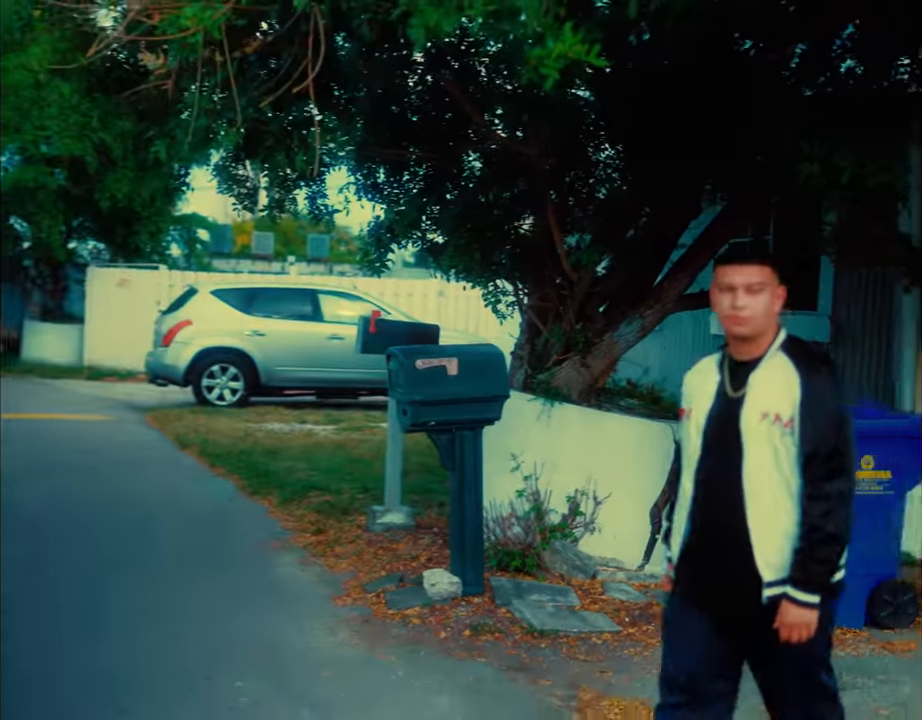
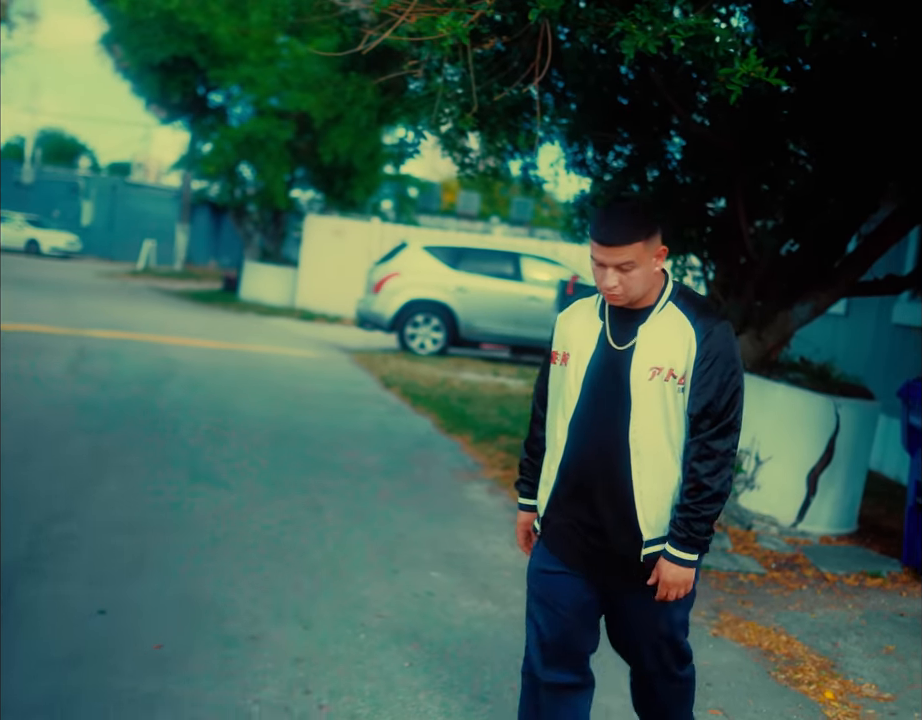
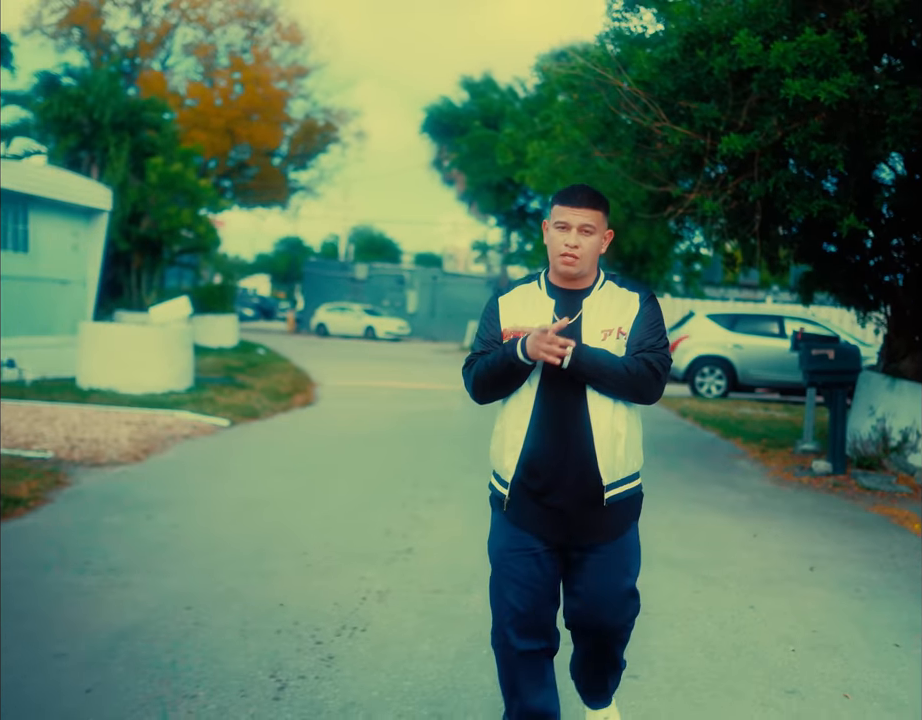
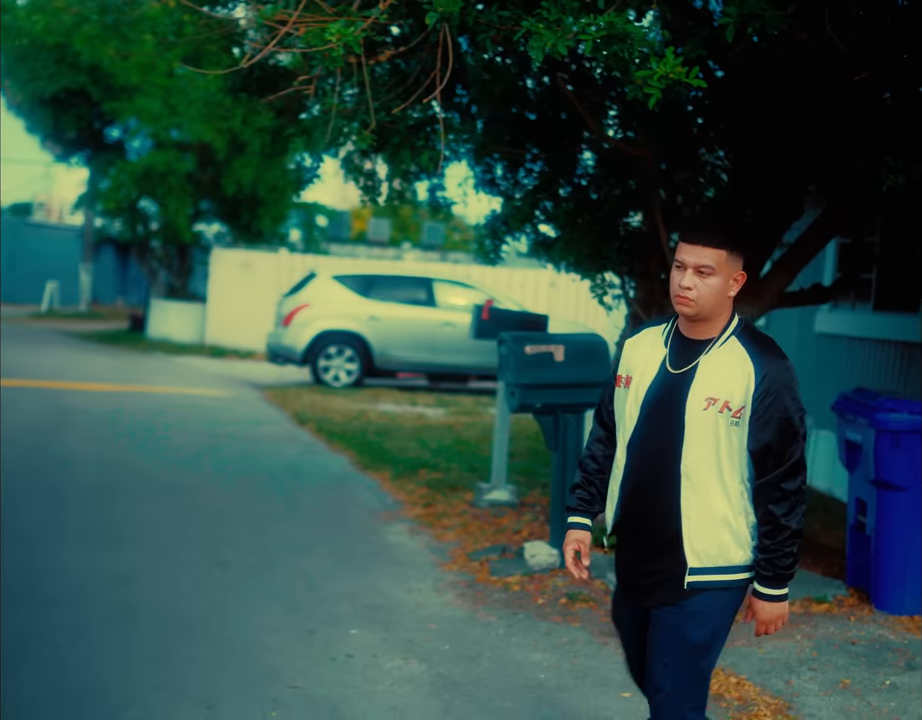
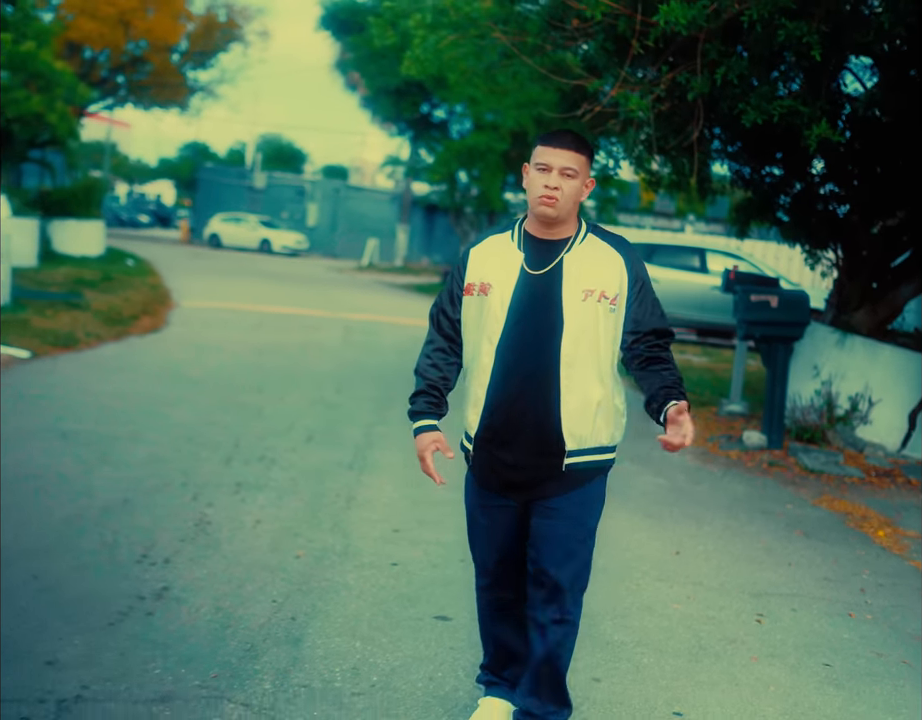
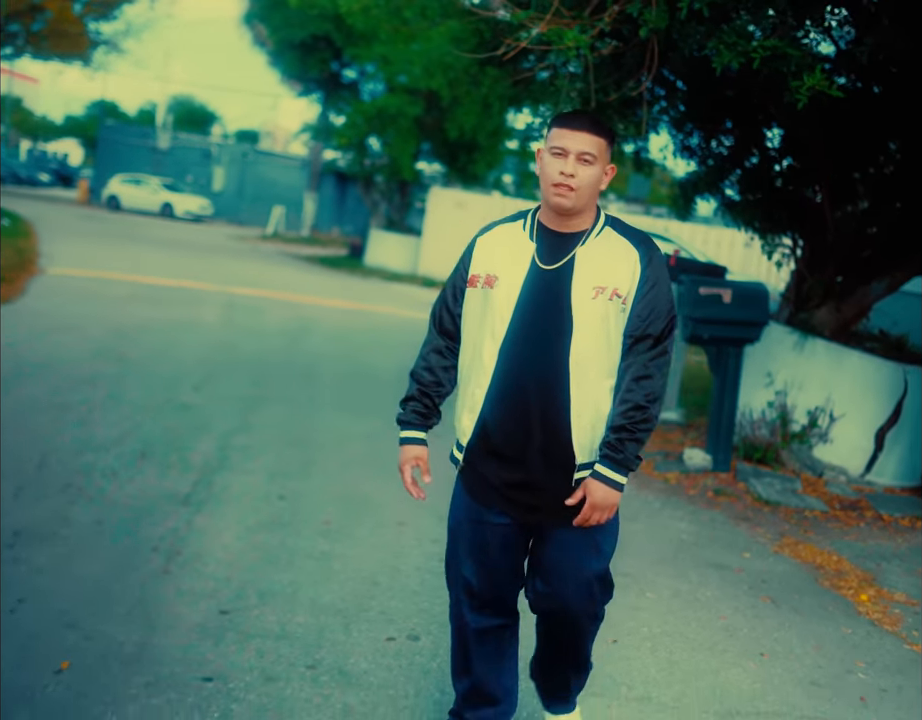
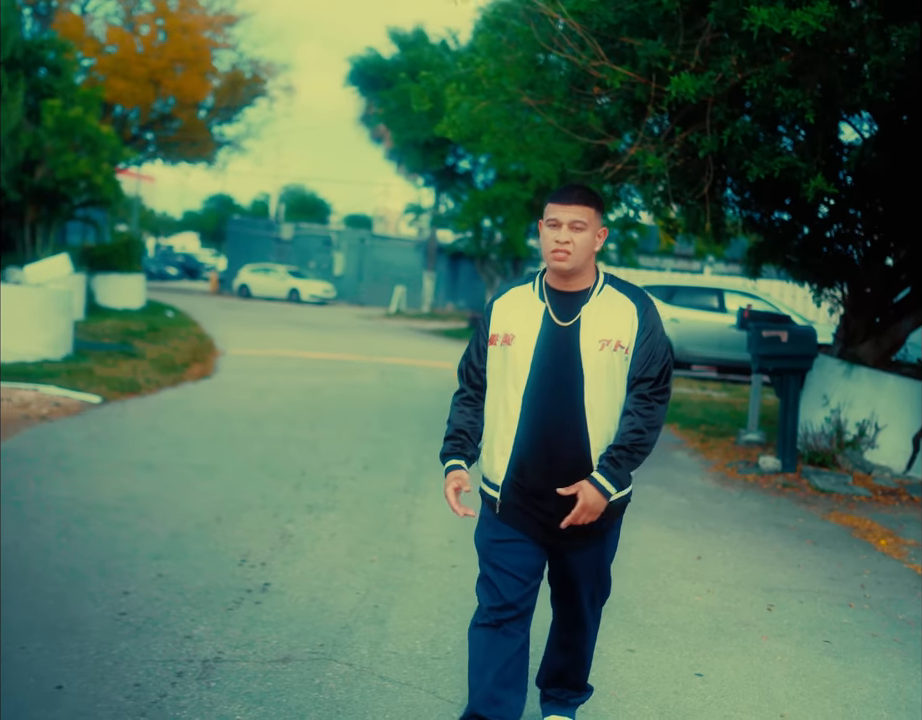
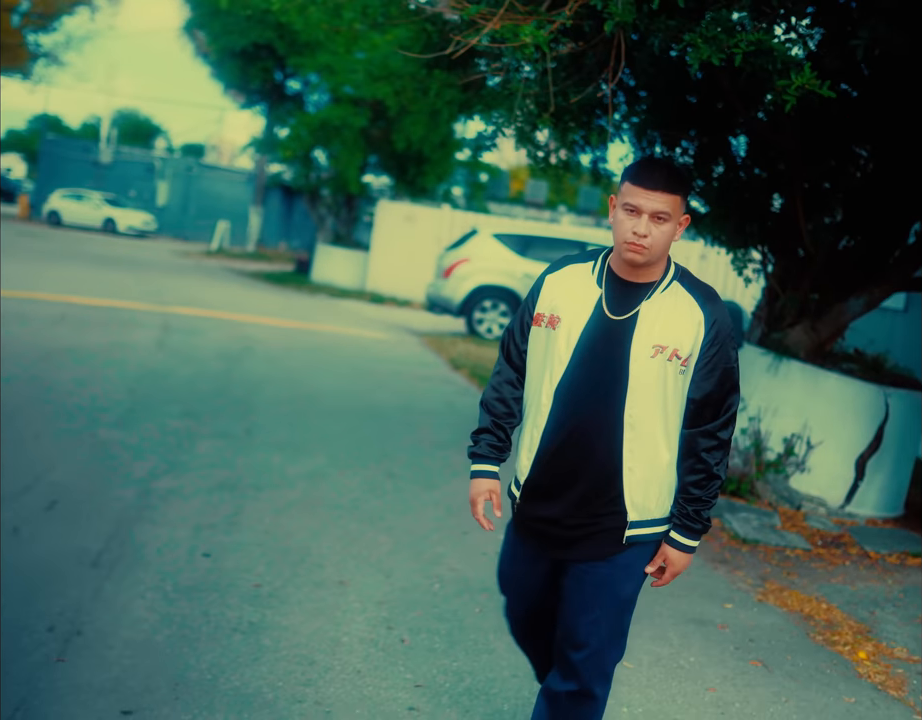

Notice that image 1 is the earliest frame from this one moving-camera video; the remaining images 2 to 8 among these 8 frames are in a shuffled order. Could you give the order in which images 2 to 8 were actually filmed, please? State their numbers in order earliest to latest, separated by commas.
4, 2, 8, 6, 5, 7, 3
